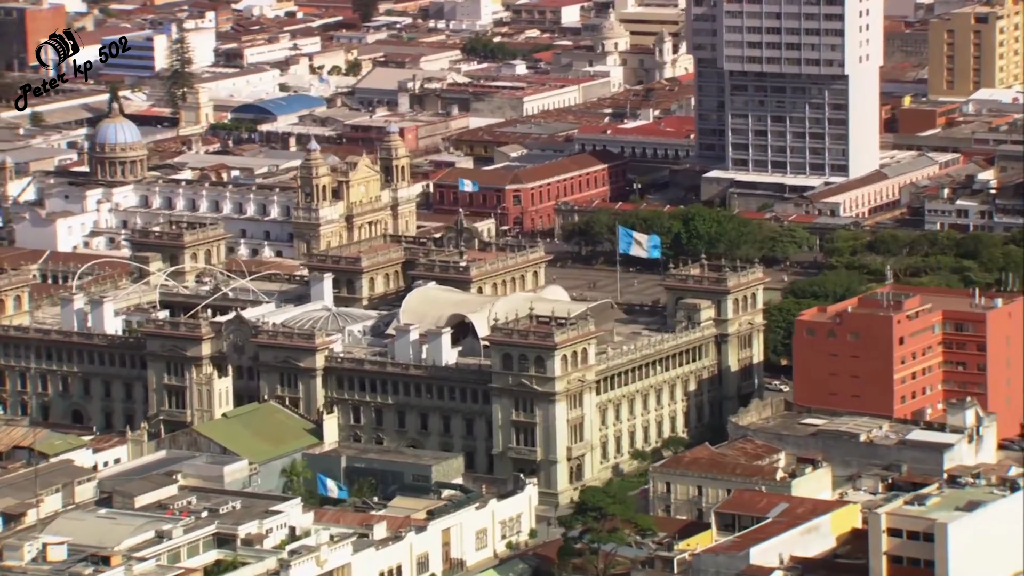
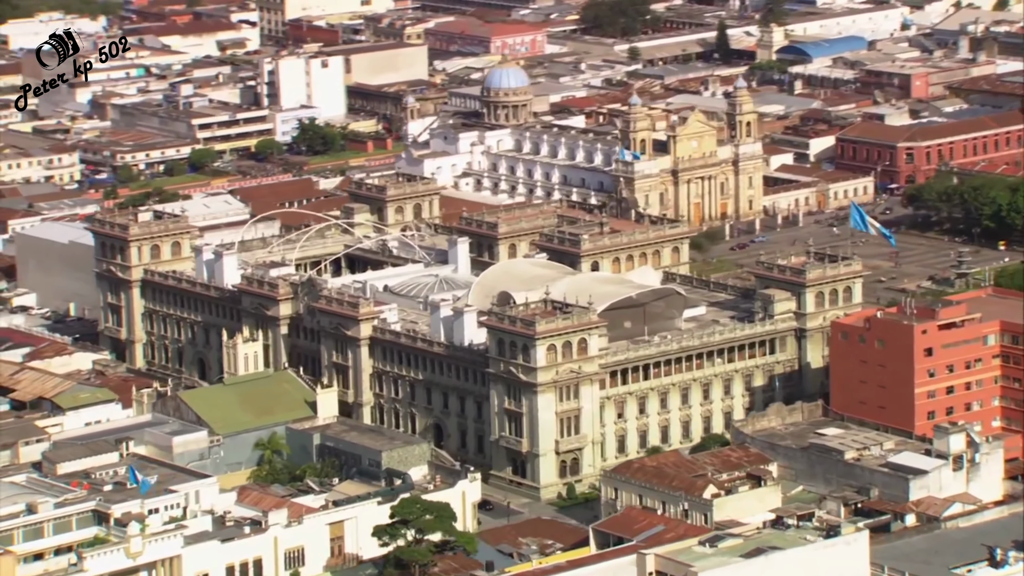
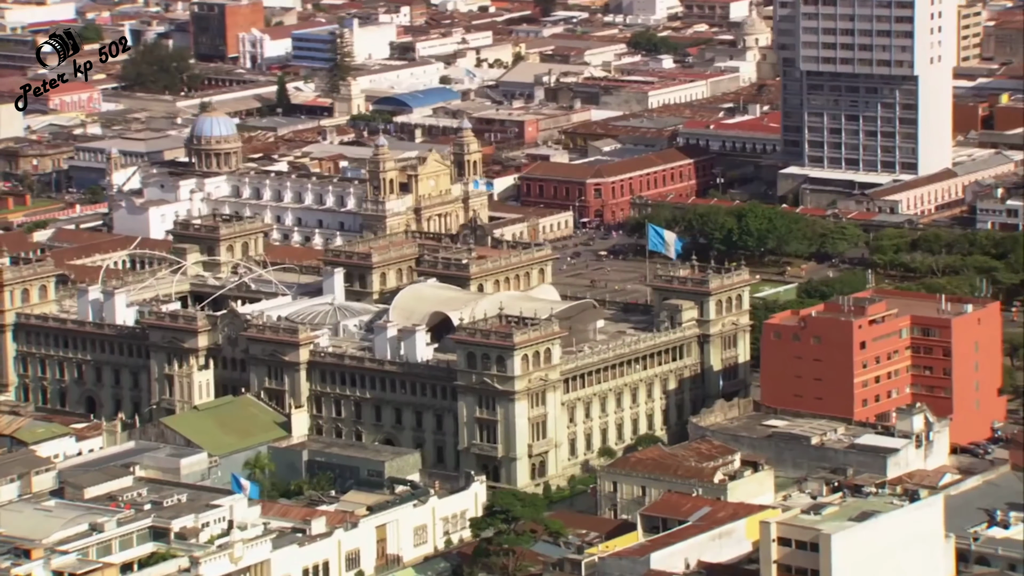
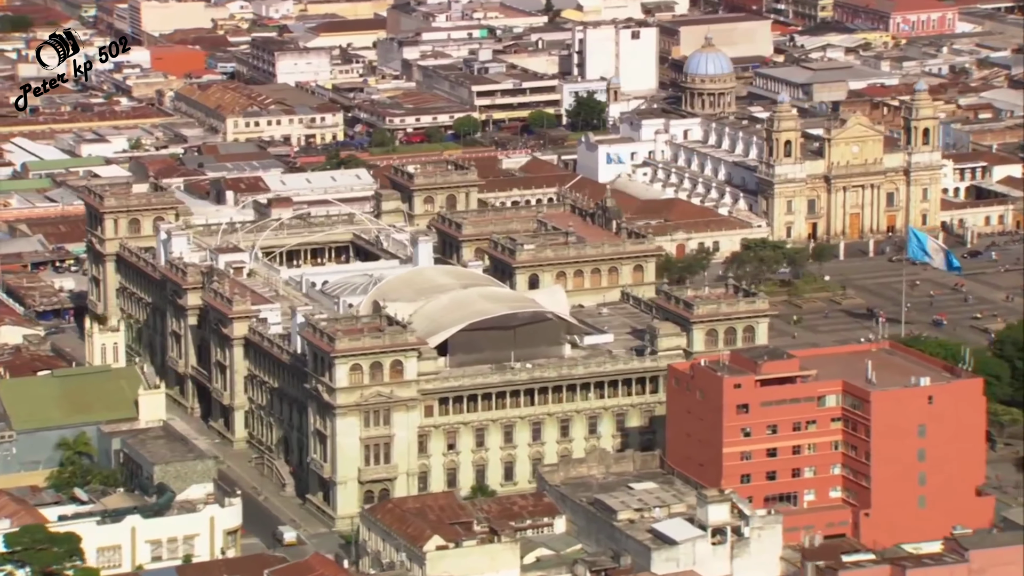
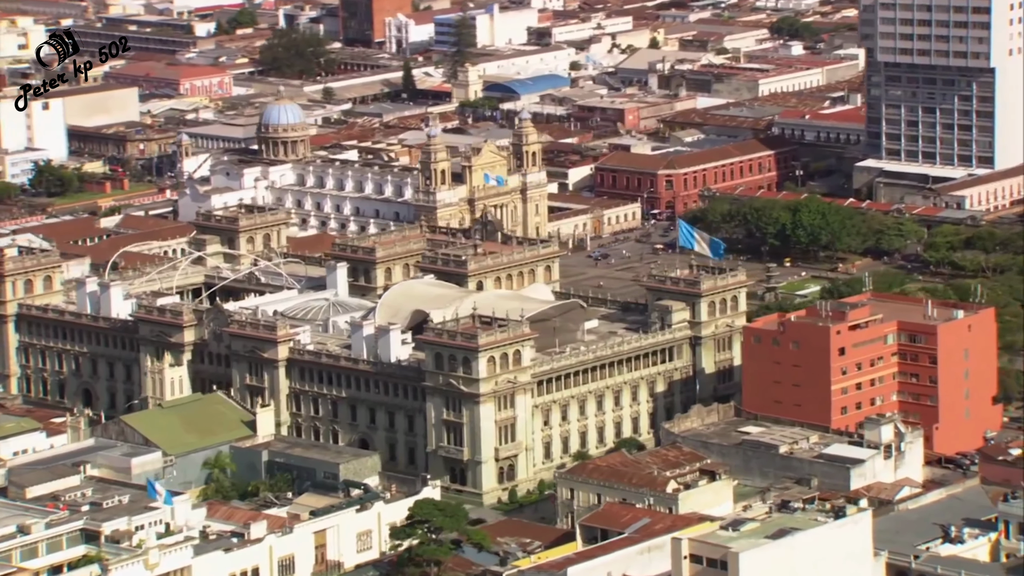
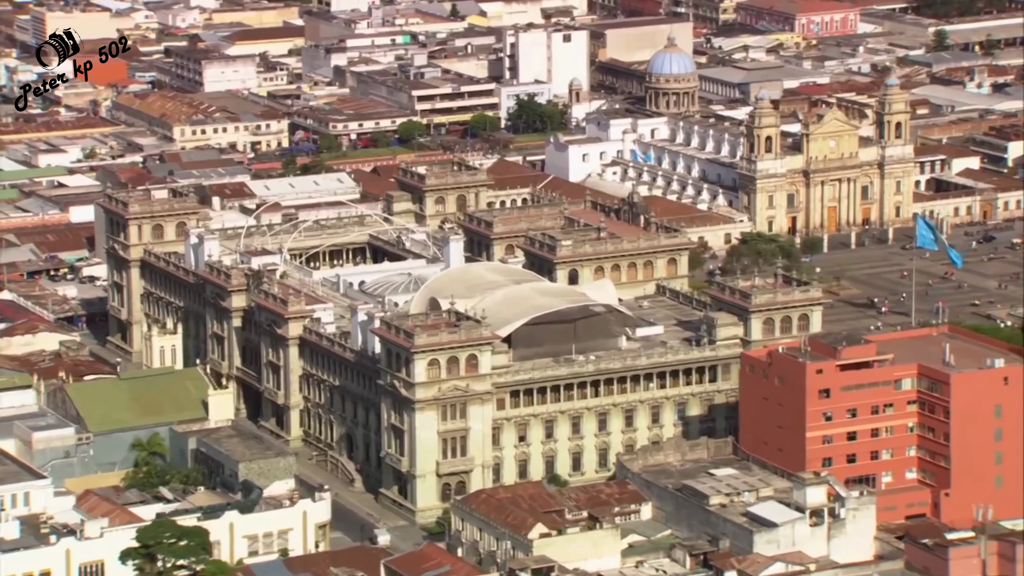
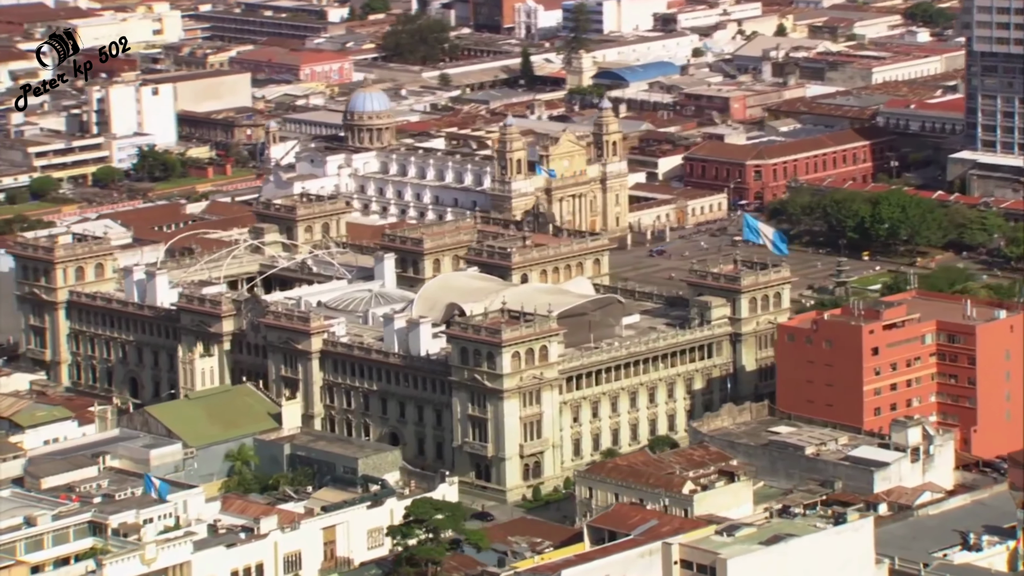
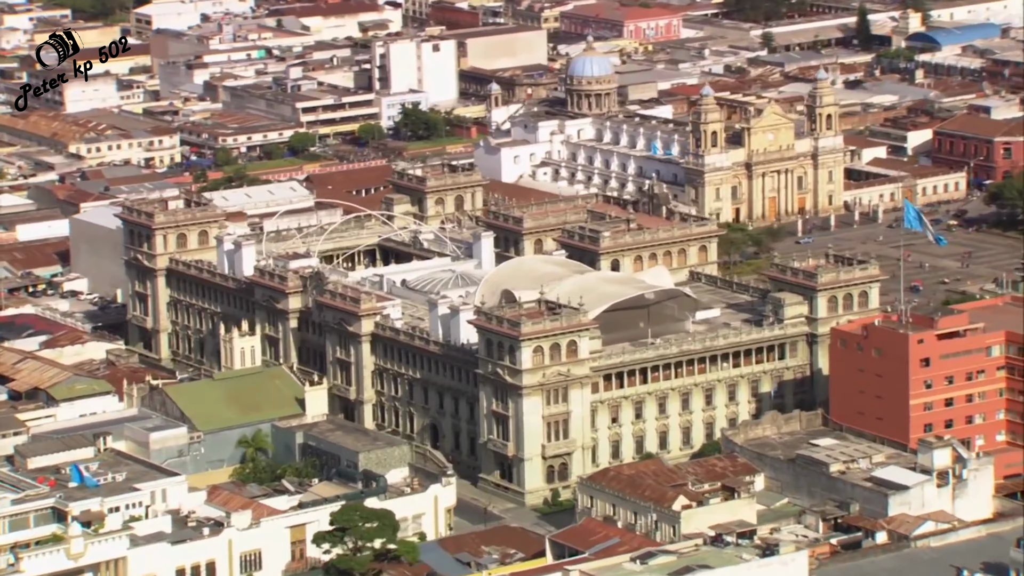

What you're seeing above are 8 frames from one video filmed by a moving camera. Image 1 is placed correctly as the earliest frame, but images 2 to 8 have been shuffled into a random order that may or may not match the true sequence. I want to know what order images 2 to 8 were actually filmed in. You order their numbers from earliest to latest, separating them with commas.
3, 5, 7, 2, 8, 6, 4
